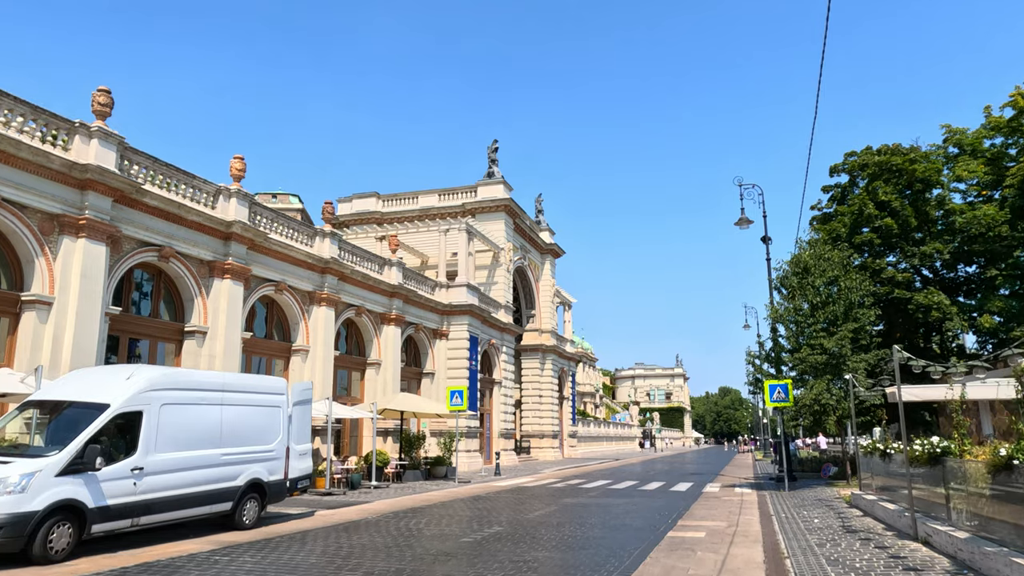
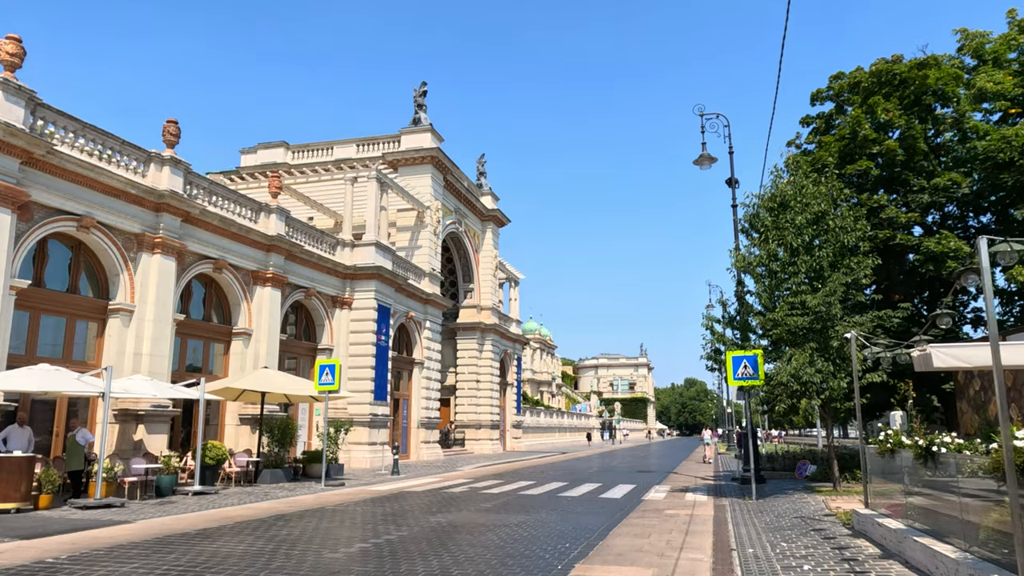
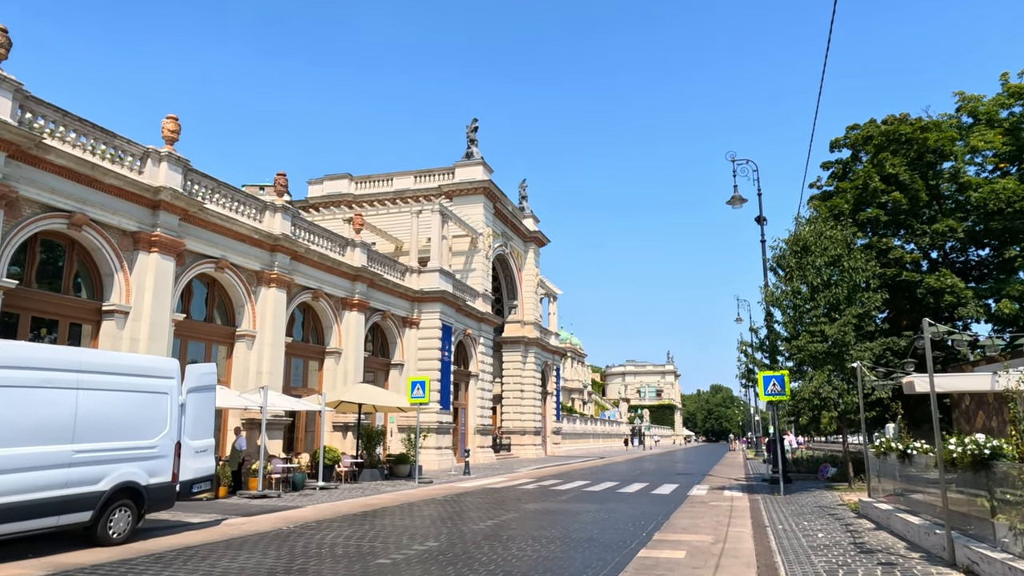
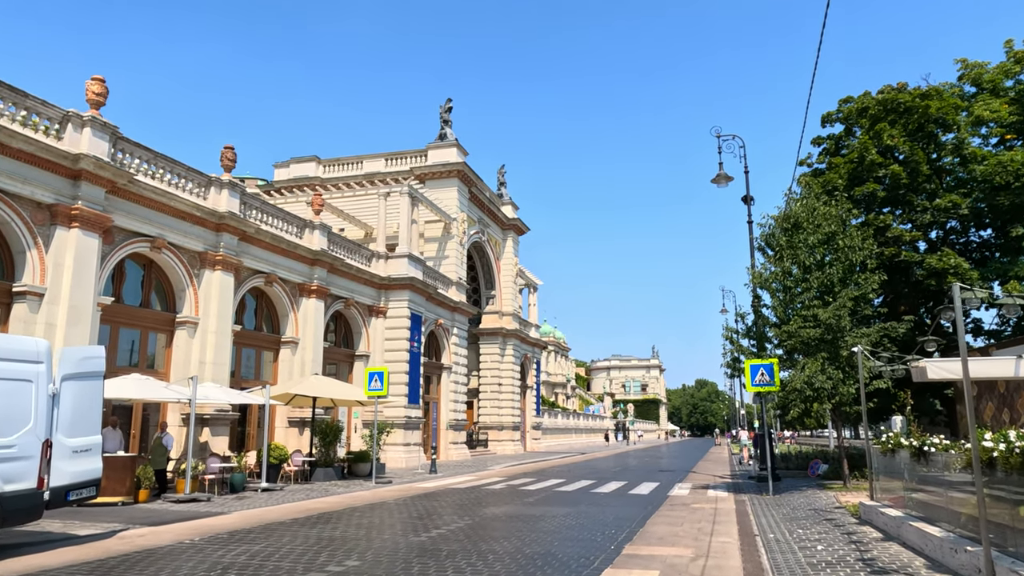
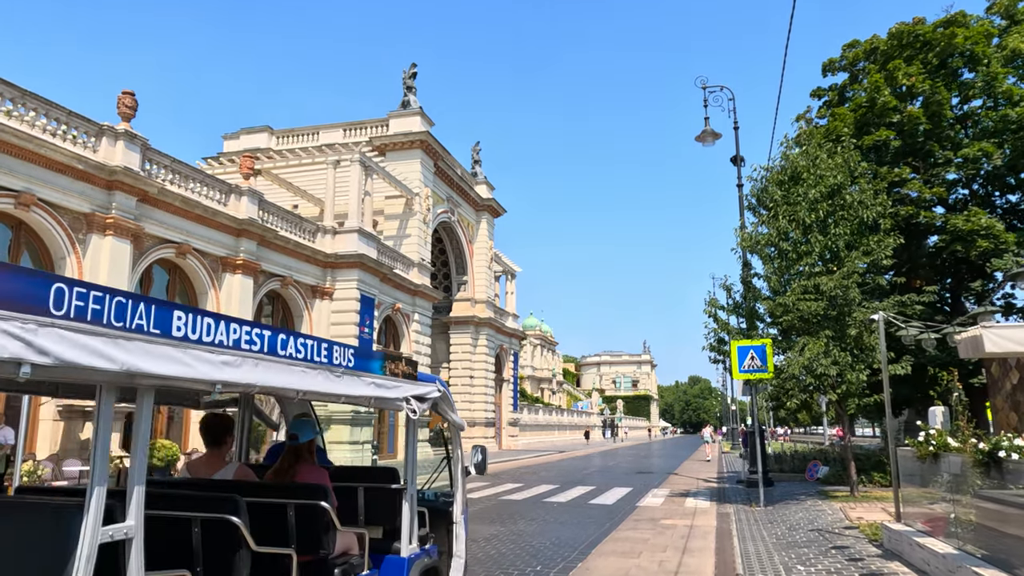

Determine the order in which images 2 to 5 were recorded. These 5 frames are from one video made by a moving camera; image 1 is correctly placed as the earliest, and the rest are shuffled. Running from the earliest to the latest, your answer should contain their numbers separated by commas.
3, 4, 2, 5
